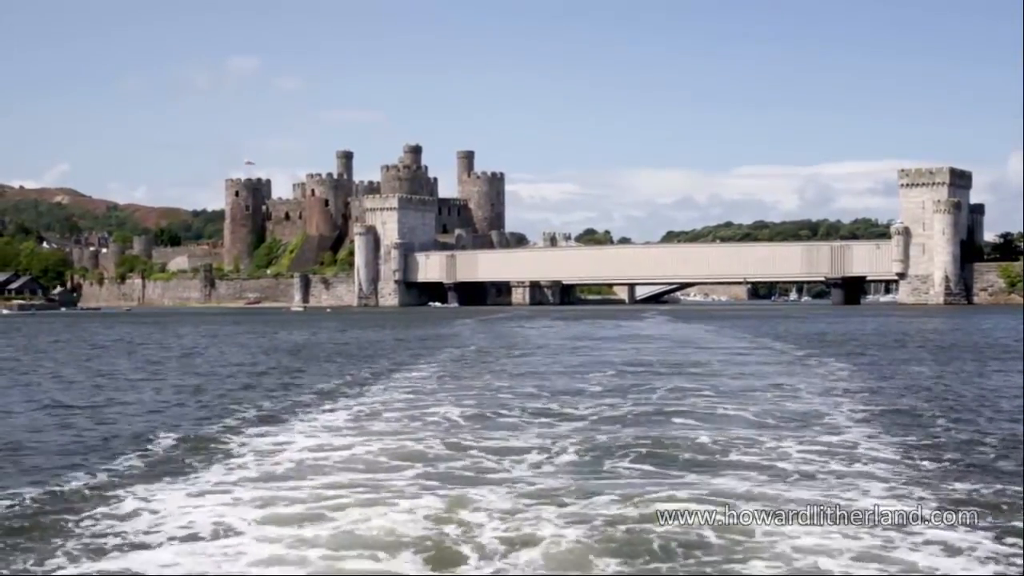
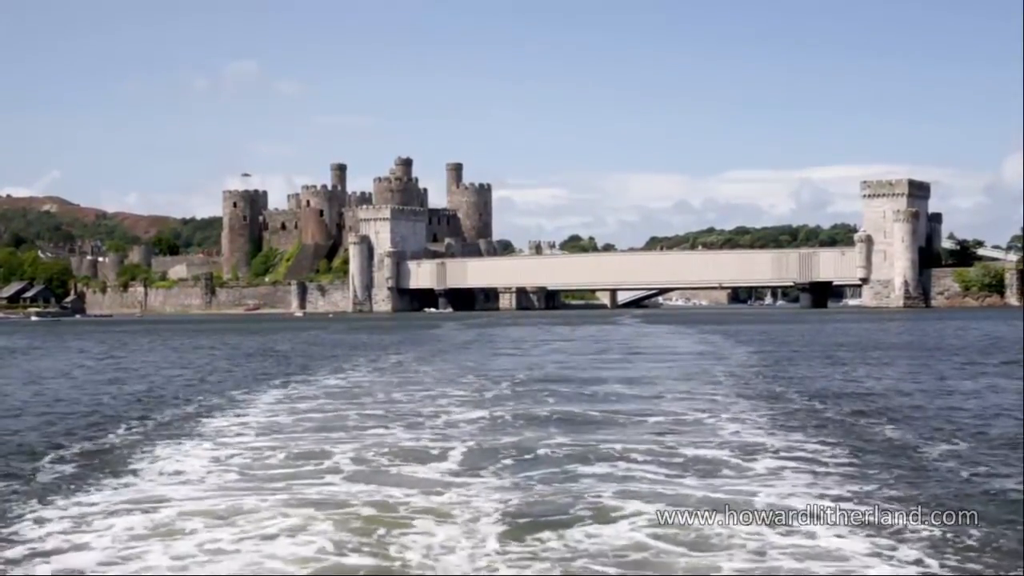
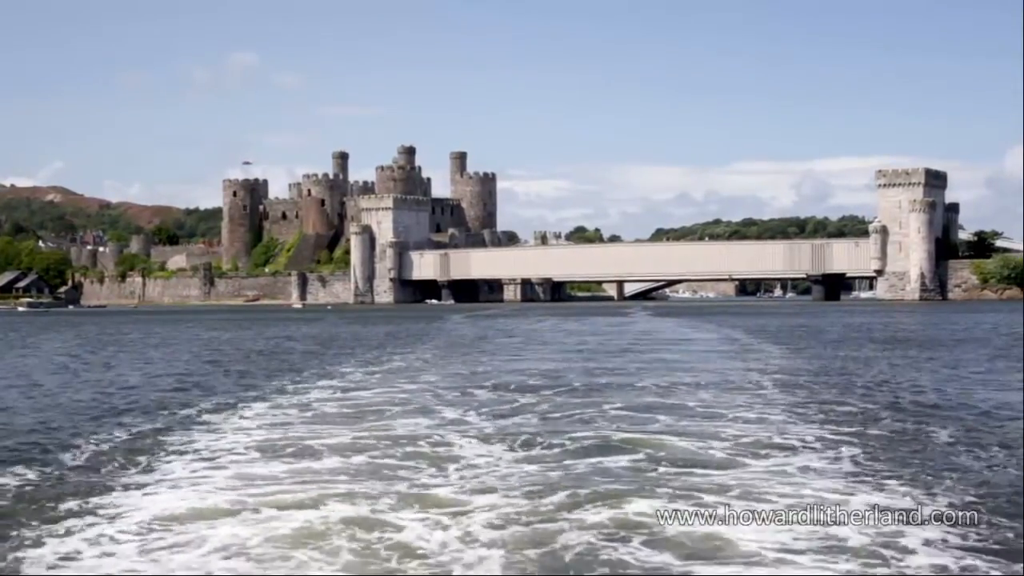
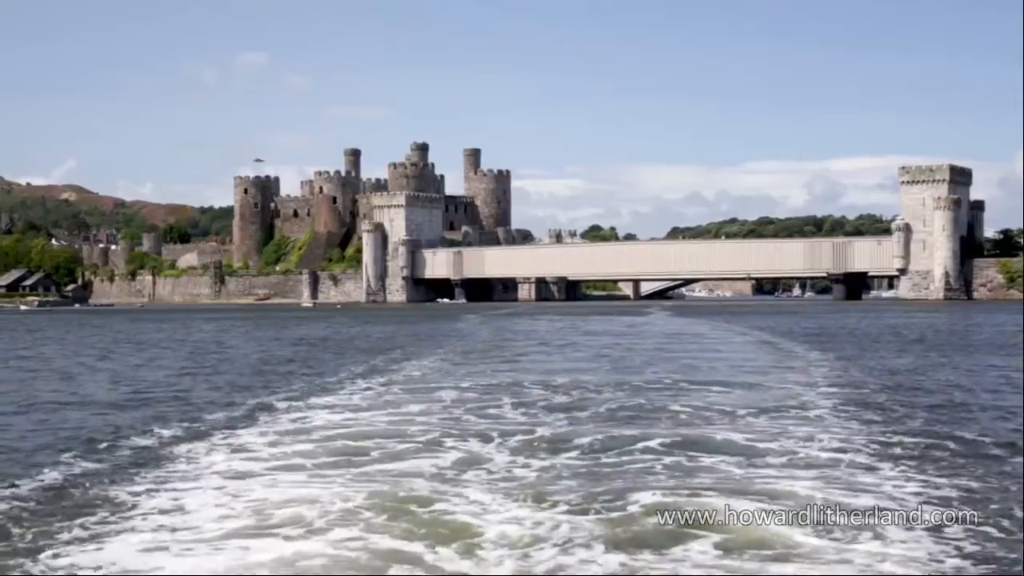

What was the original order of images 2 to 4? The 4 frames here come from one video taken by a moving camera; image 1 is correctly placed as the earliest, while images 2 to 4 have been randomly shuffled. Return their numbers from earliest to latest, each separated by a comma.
4, 3, 2
